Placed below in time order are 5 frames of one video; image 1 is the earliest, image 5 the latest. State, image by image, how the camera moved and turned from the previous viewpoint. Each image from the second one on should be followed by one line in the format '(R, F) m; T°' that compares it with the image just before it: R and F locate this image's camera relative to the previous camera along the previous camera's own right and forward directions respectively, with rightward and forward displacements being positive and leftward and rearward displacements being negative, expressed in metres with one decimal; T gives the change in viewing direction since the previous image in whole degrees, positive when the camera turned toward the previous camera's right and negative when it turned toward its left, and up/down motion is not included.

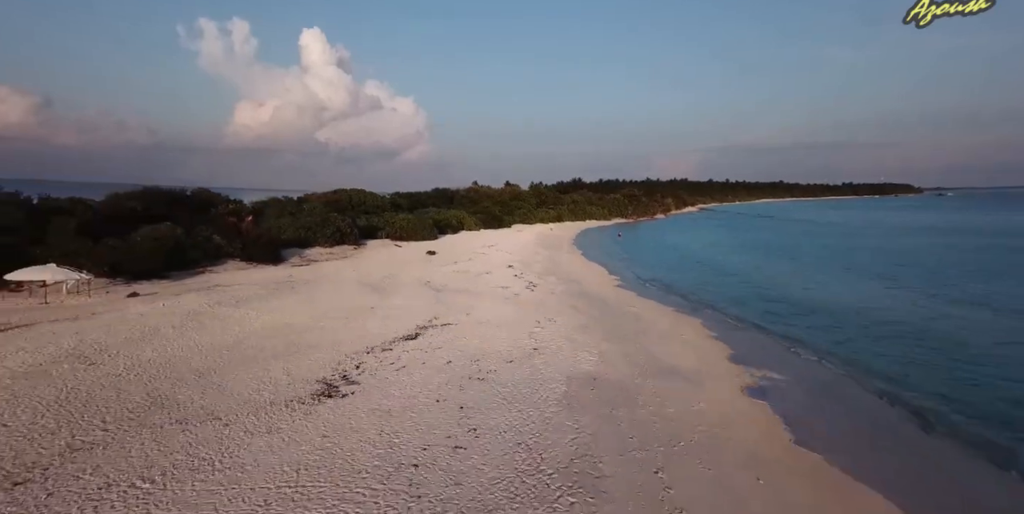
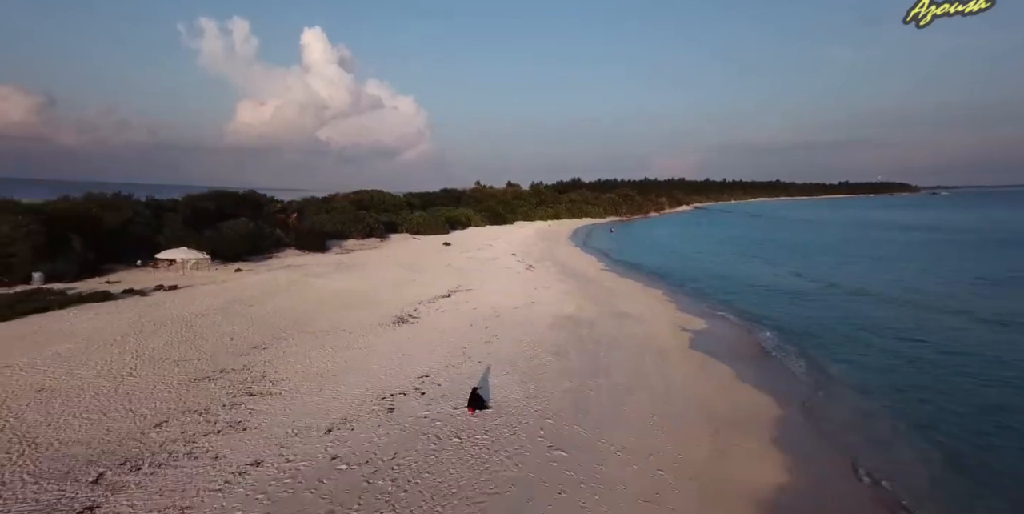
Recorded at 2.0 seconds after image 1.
(-0.1, -4.4) m; 0°
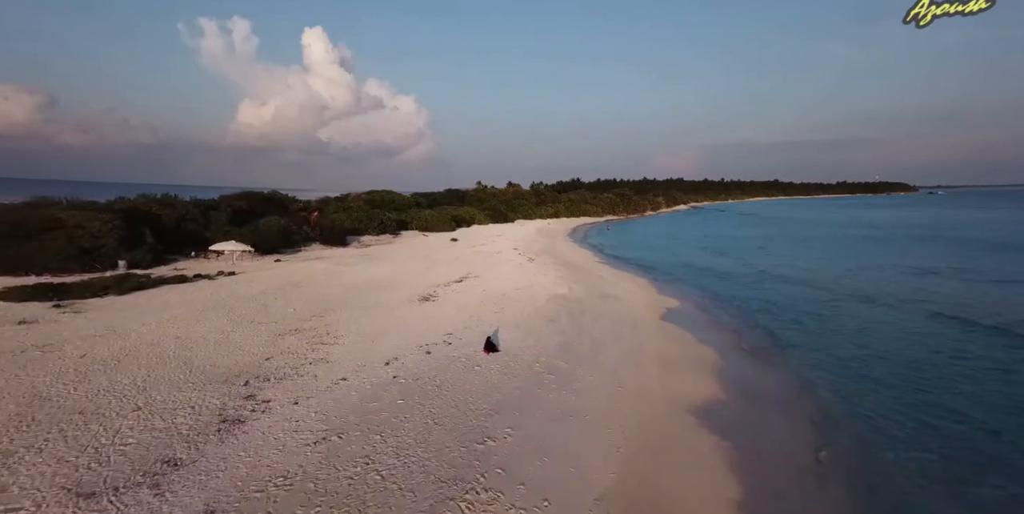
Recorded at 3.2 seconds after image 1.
(-0.1, -2.5) m; 0°
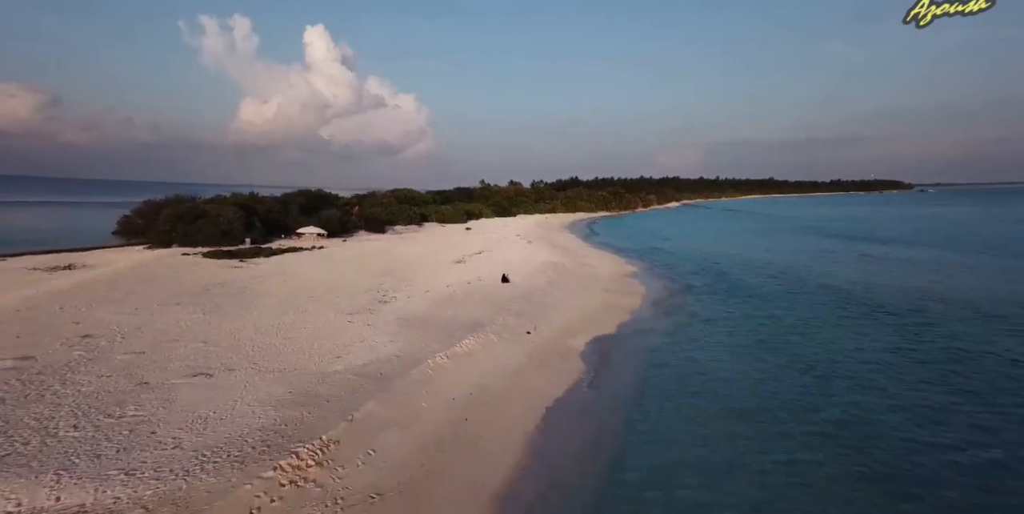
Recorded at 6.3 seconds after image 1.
(-0.2, -6.8) m; 0°
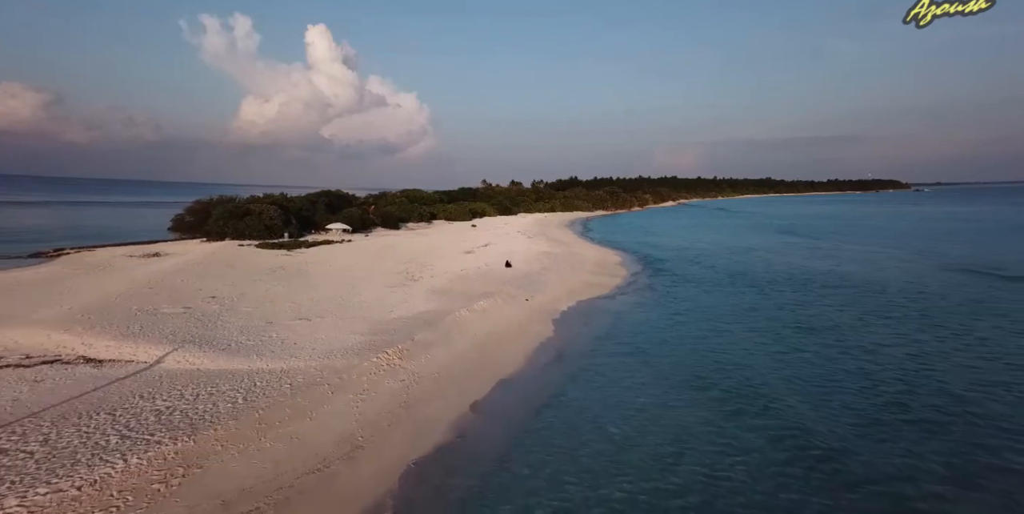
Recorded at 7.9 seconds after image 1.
(-0.1, -3.5) m; 0°
